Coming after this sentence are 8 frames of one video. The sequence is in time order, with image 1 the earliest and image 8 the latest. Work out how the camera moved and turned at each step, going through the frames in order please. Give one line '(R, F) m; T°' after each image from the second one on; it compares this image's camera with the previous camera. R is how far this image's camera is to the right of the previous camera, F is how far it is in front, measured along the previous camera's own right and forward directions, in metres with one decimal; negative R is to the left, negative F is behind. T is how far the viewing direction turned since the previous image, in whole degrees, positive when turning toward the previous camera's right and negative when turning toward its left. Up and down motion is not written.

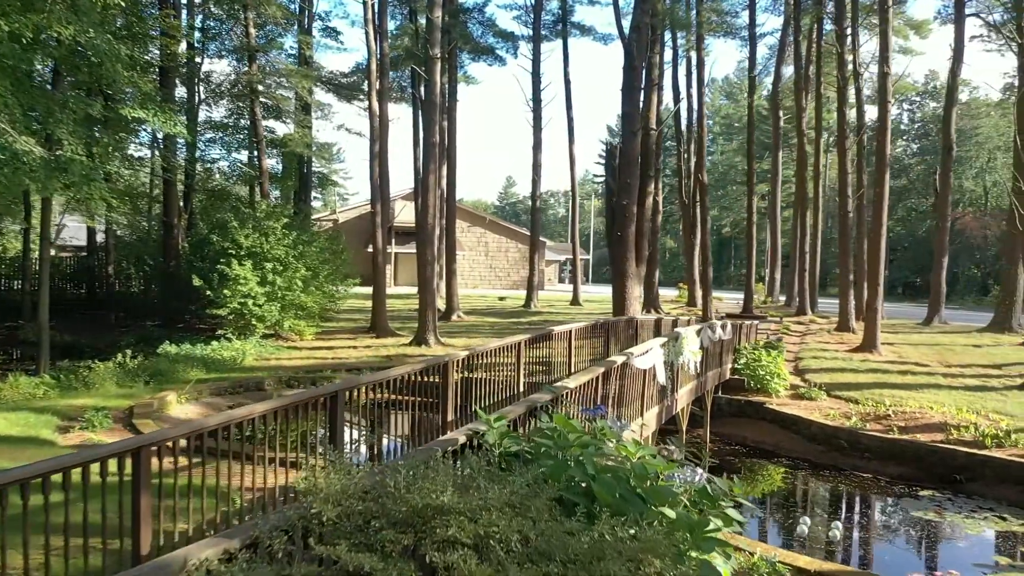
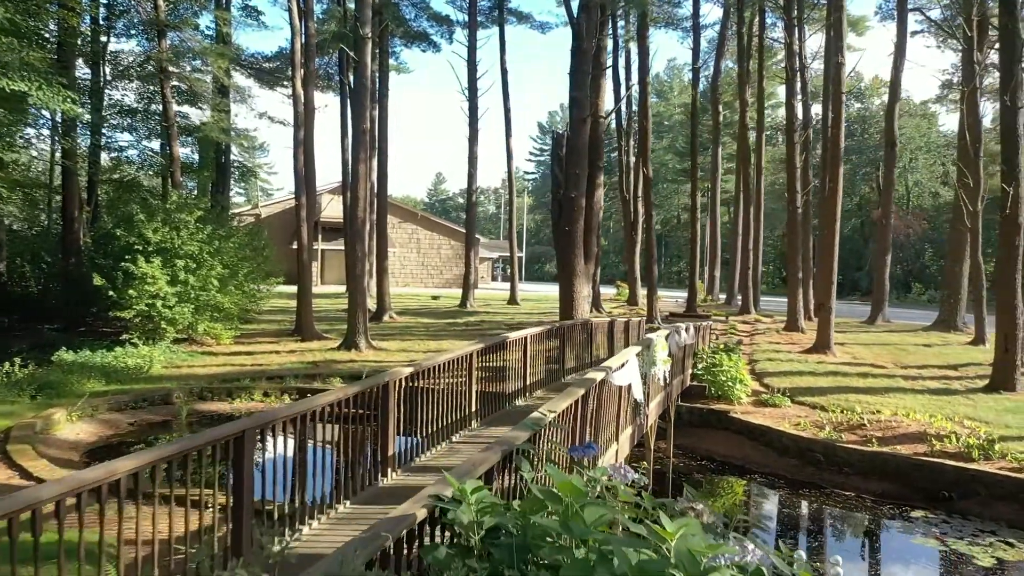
(-0.2, +1.1) m; +5°
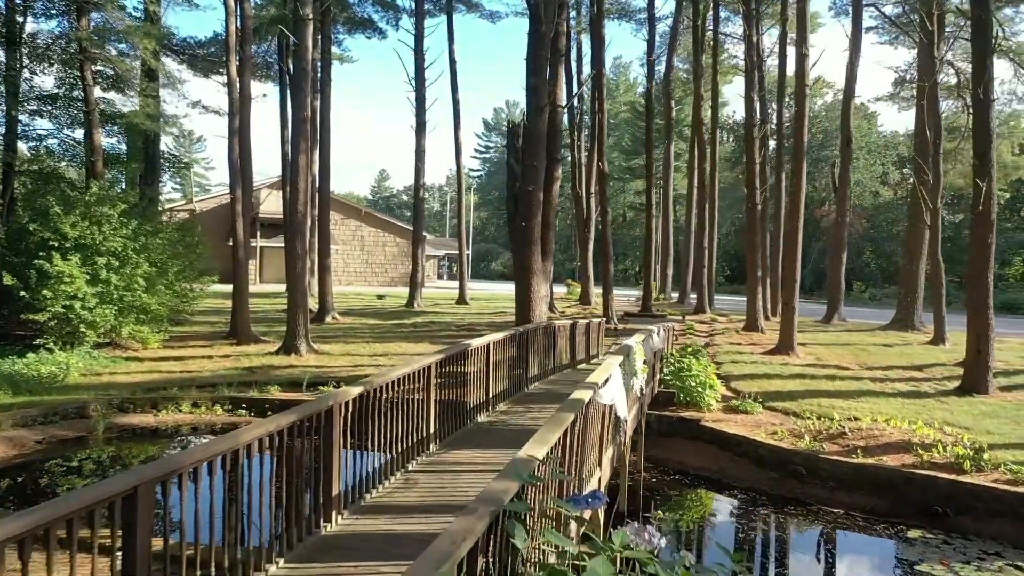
(-0.1, +0.9) m; +4°
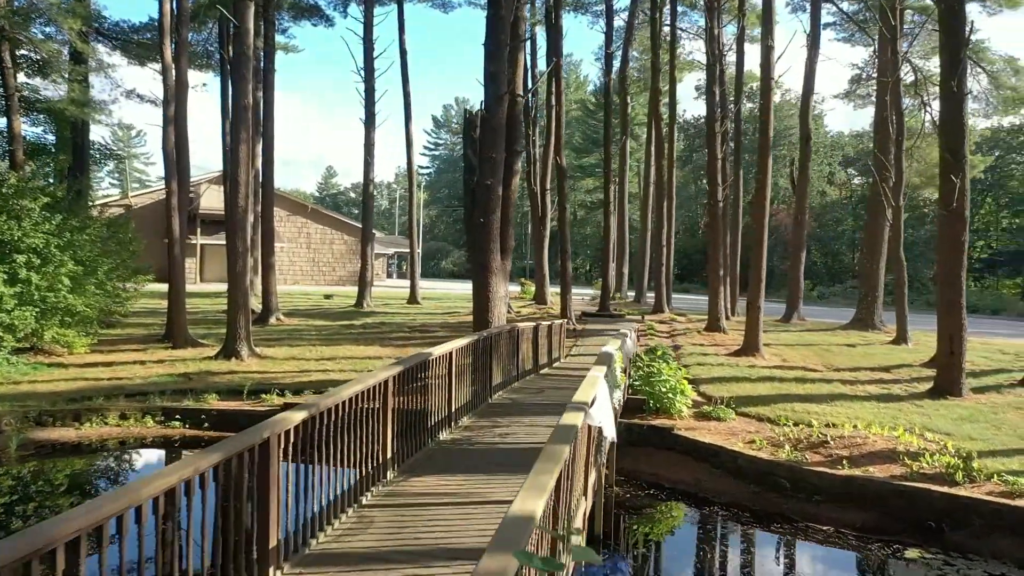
(-0.1, +0.7) m; +3°
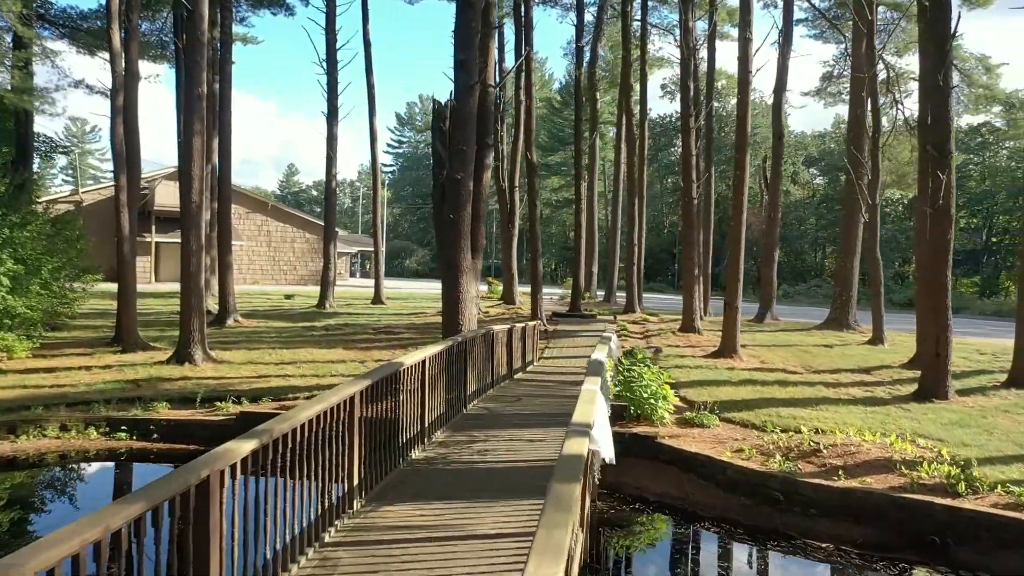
(-0.1, +0.6) m; +2°
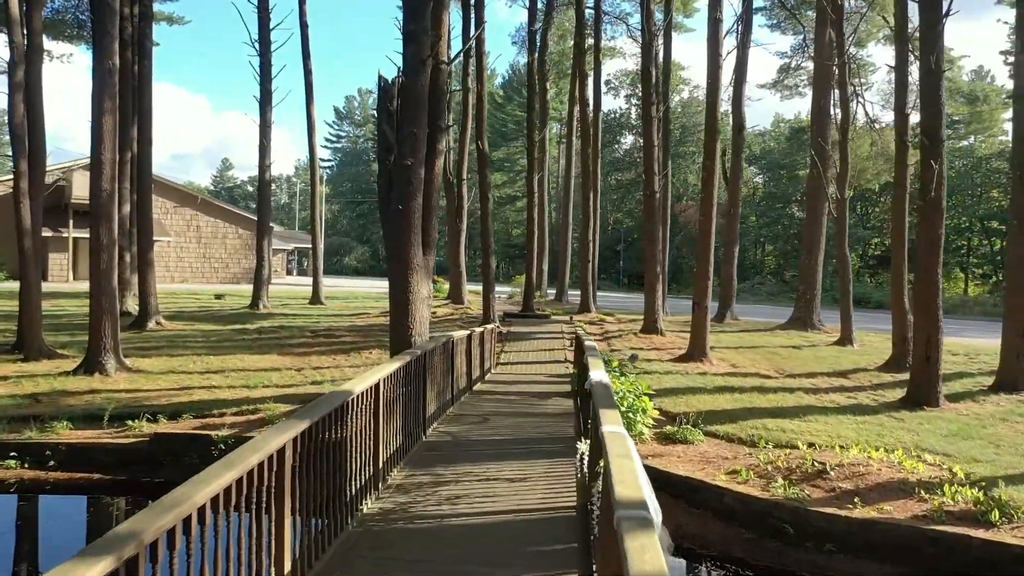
(-0.2, +1.2) m; +4°
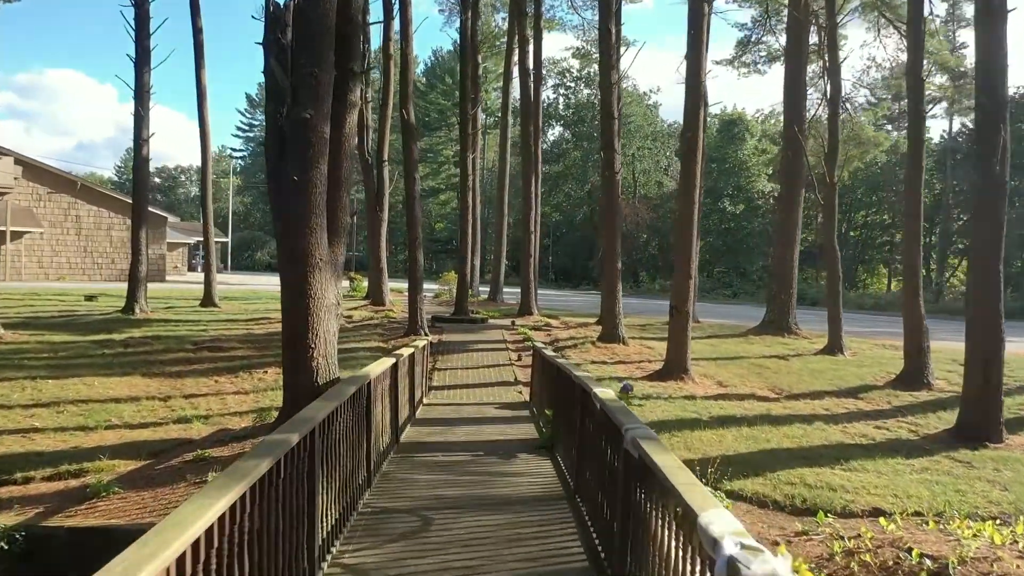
(-0.2, +2.7) m; +5°
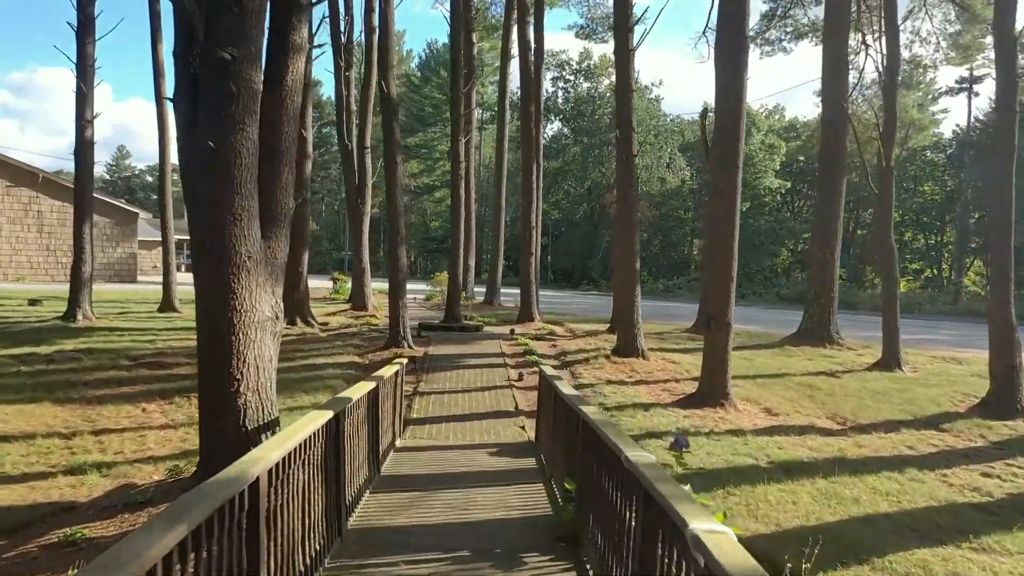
(0.0, +2.0) m; 0°
